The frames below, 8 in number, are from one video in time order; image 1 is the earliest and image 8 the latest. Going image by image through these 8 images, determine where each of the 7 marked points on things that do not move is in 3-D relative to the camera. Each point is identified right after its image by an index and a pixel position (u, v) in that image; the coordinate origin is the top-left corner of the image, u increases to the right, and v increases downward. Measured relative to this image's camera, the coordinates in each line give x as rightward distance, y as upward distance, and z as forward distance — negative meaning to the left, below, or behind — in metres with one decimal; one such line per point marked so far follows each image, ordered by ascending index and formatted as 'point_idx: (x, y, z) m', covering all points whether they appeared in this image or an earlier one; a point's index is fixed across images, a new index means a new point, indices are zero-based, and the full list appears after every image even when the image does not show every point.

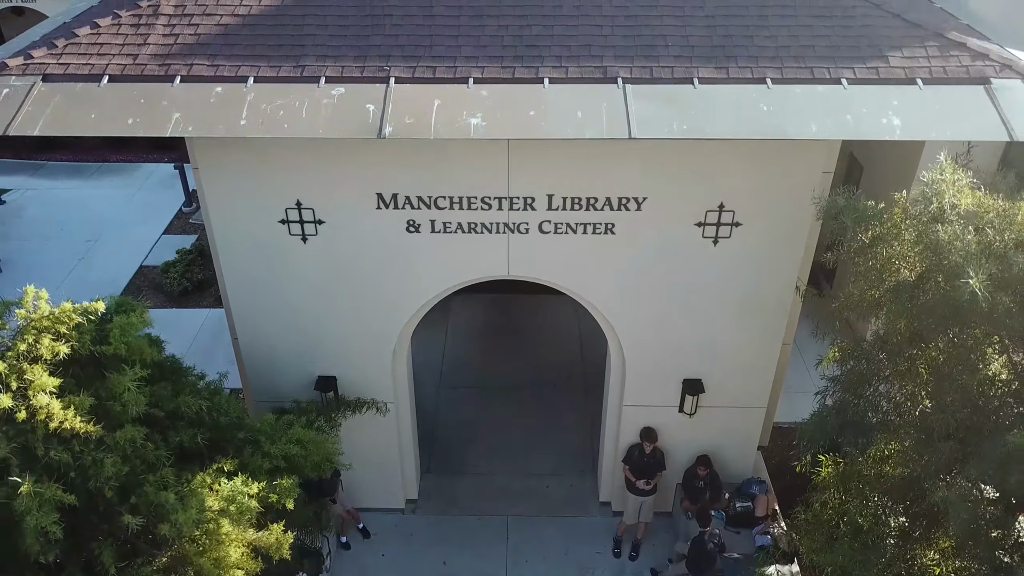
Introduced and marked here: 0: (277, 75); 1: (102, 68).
0: (-1.8, +1.6, +7.1) m
1: (-3.1, +1.7, +7.2) m
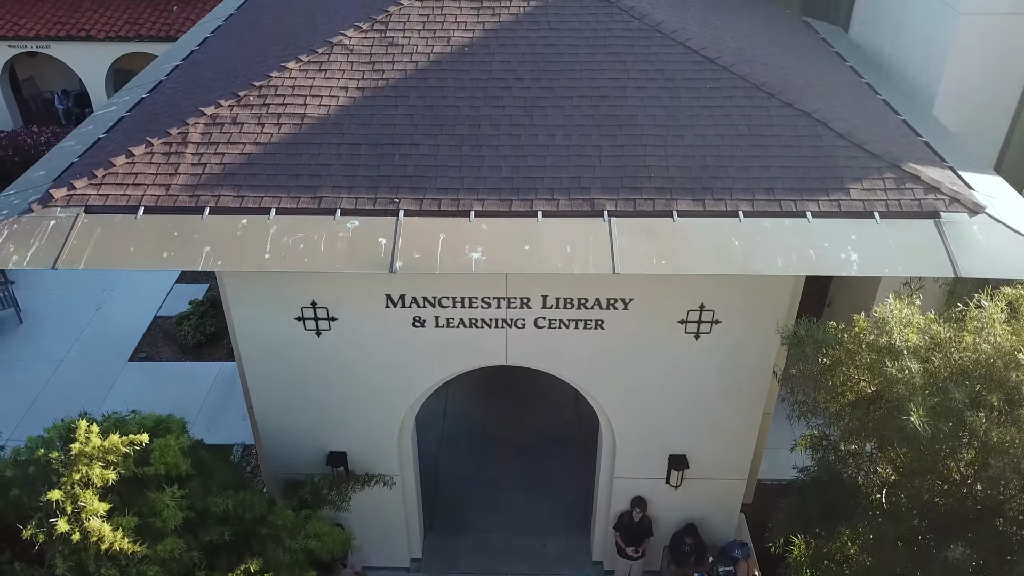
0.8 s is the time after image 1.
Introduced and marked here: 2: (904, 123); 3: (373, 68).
0: (-1.8, +0.7, +7.9) m
1: (-3.1, +0.8, +8.0) m
2: (+3.9, +1.6, +9.5) m
3: (-1.3, +2.1, +9.2) m
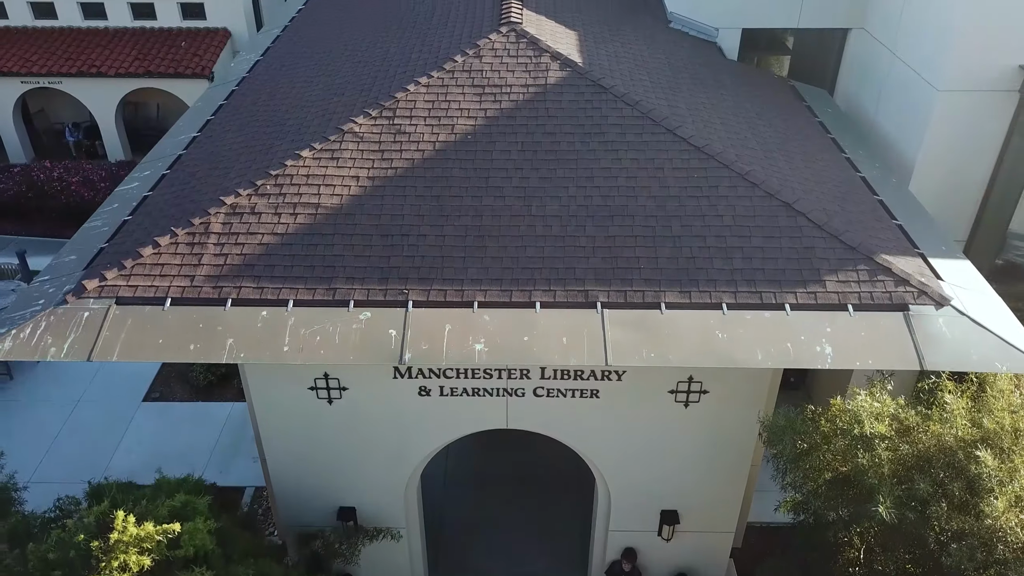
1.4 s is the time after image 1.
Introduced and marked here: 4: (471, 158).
0: (-1.8, -0.1, +8.5) m
1: (-3.1, 0.0, +8.6) m
2: (+3.9, +0.9, +10.1) m
3: (-1.3, +1.4, +9.8) m
4: (-0.4, +1.4, +9.8) m
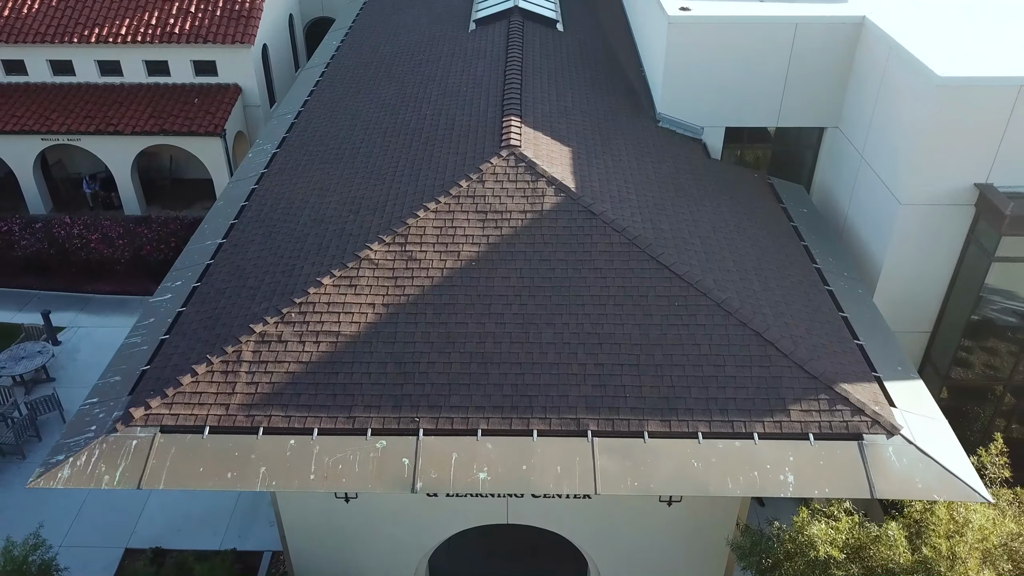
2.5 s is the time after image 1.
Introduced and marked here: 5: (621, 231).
0: (-1.8, -1.4, +9.6) m
1: (-3.1, -1.3, +9.7) m
2: (+3.9, -0.4, +11.2) m
3: (-1.3, +0.1, +10.9) m
4: (-0.4, 0.0, +10.9) m
5: (+1.3, +0.7, +11.4) m
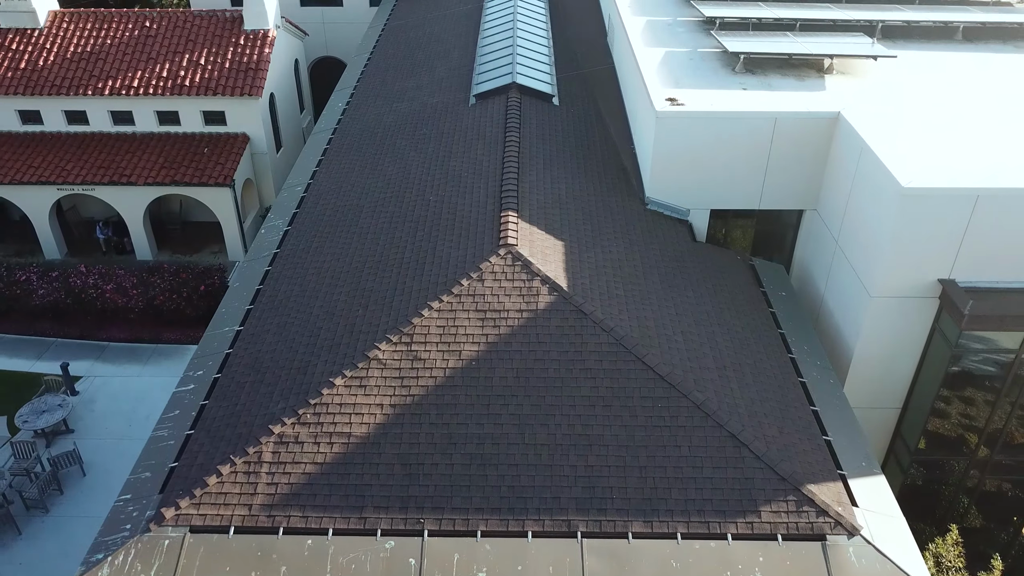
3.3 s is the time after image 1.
0: (-1.8, -2.7, +10.5) m
1: (-3.2, -2.6, +10.7) m
2: (+3.9, -1.7, +12.2) m
3: (-1.4, -1.2, +11.9) m
4: (-0.5, -1.2, +11.9) m
5: (+1.3, -0.6, +12.4) m
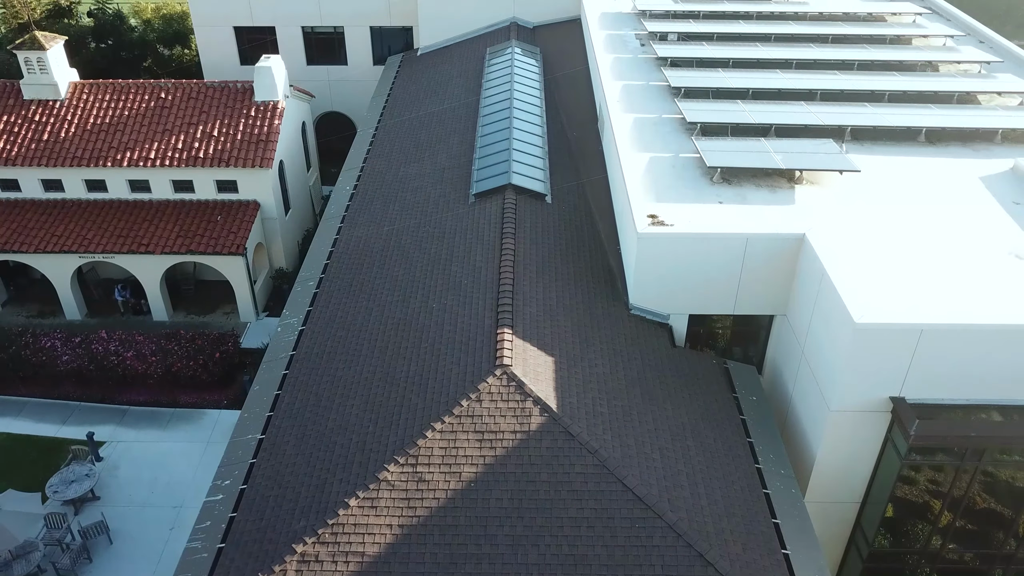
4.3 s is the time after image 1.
0: (-1.9, -4.5, +12.1) m
1: (-3.3, -4.4, +12.2) m
2: (+3.8, -3.6, +13.7) m
3: (-1.5, -3.1, +13.4) m
4: (-0.5, -3.1, +13.4) m
5: (+1.2, -2.4, +13.9) m
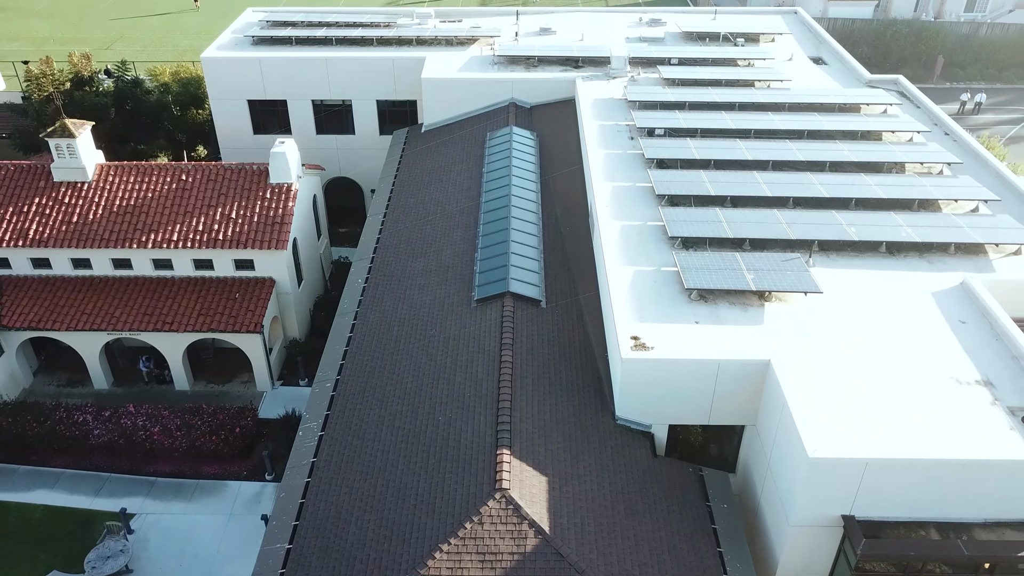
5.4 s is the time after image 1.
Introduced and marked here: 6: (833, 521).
0: (-1.9, -6.9, +14.2) m
1: (-3.3, -6.9, +14.3) m
2: (+3.8, -5.9, +15.8) m
3: (-1.5, -5.5, +15.5) m
4: (-0.6, -5.5, +15.5) m
5: (+1.2, -4.8, +16.0) m
6: (+5.9, -4.3, +17.3) m
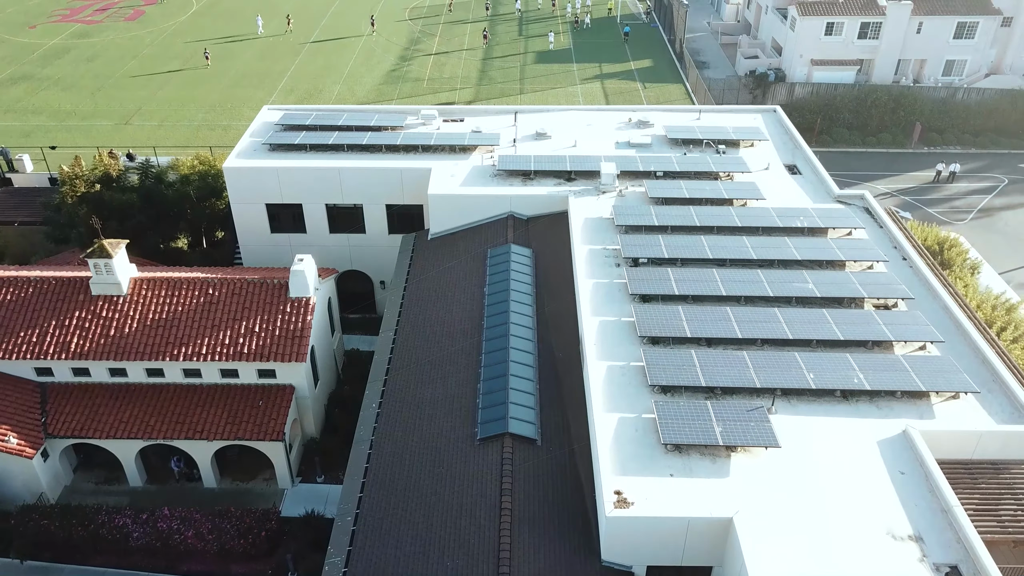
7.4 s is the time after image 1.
0: (-1.9, -10.8, +17.3) m
1: (-3.3, -10.7, +17.4) m
2: (+3.7, -9.8, +19.0) m
3: (-1.5, -9.4, +18.6) m
4: (-0.6, -9.4, +18.6) m
5: (+1.1, -8.7, +19.1) m
6: (+5.8, -8.1, +20.4) m
